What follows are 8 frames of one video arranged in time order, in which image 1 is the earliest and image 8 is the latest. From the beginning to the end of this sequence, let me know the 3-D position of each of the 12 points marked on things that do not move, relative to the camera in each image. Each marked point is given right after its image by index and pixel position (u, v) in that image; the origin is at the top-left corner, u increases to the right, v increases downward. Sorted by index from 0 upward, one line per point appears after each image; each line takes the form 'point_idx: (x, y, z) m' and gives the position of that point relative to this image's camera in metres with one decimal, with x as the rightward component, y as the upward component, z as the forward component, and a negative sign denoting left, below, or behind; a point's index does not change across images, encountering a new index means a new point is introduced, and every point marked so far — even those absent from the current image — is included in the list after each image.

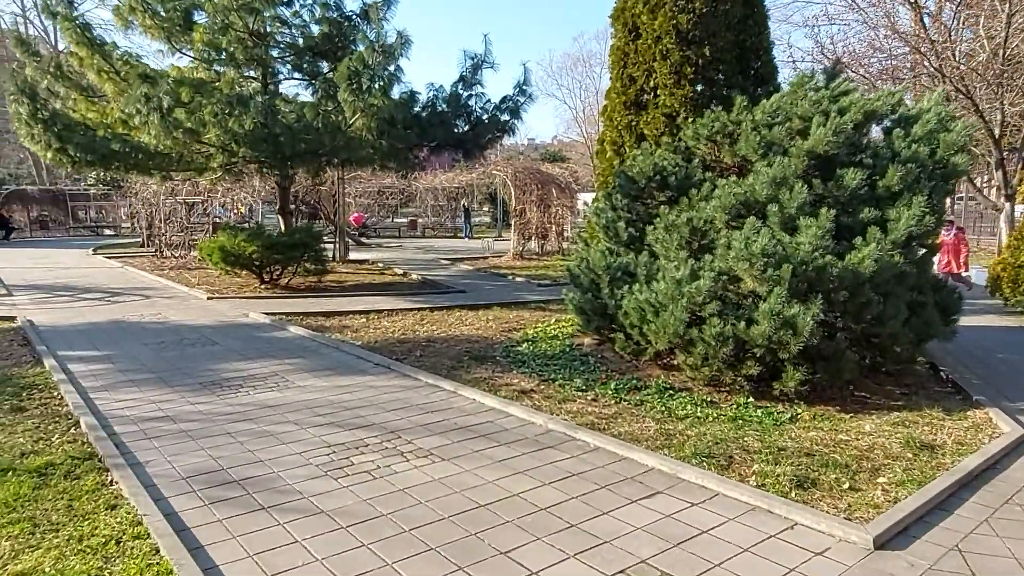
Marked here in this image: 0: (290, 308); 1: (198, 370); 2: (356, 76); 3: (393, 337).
0: (-2.6, -0.2, +8.2) m
1: (-2.4, -0.6, +5.3) m
2: (-2.1, +2.8, +9.2) m
3: (-1.1, -0.5, +6.7) m
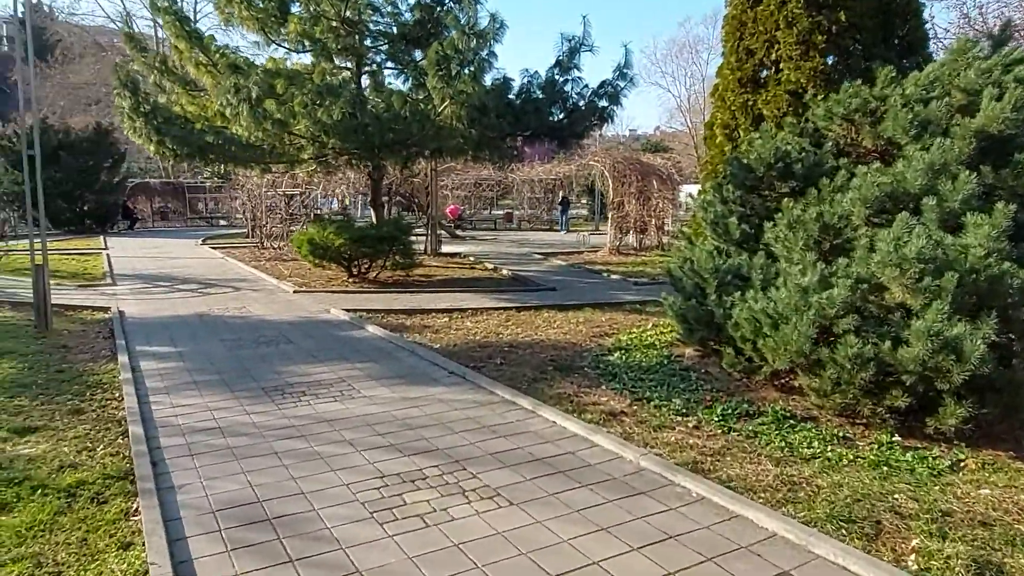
0: (-1.6, -0.2, +7.9) m
1: (-1.8, -0.6, +4.9) m
2: (-0.8, +2.9, +8.8) m
3: (-0.3, -0.5, +6.2) m
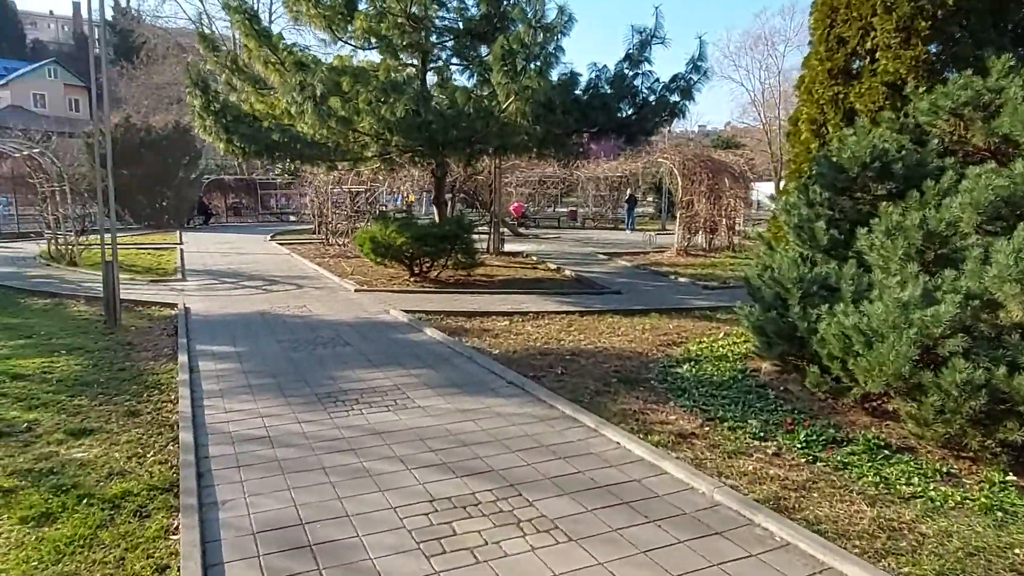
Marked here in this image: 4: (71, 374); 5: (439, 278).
0: (-0.9, -0.2, +7.7) m
1: (-1.3, -0.6, +4.8) m
2: (0.0, +2.8, +8.5) m
3: (+0.2, -0.5, +5.9) m
4: (-3.1, -0.6, +4.9) m
5: (-1.1, +0.1, +10.4) m
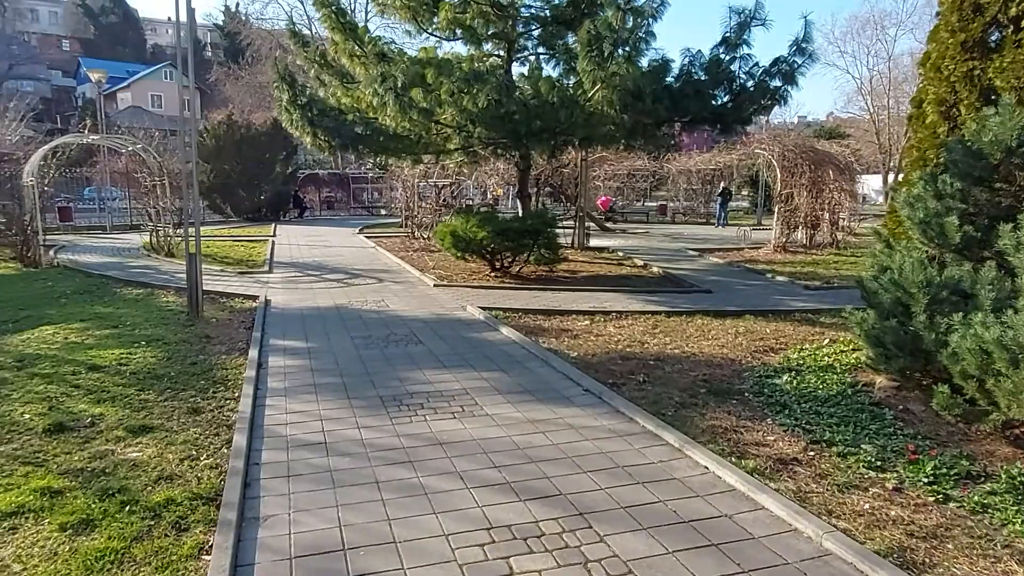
0: (0.0, -0.2, +7.4) m
1: (-0.8, -0.6, +4.6) m
2: (+1.0, +2.9, +8.1) m
3: (+0.8, -0.5, +5.5) m
4: (-2.6, -0.5, +4.9) m
5: (+0.1, +0.2, +10.1) m
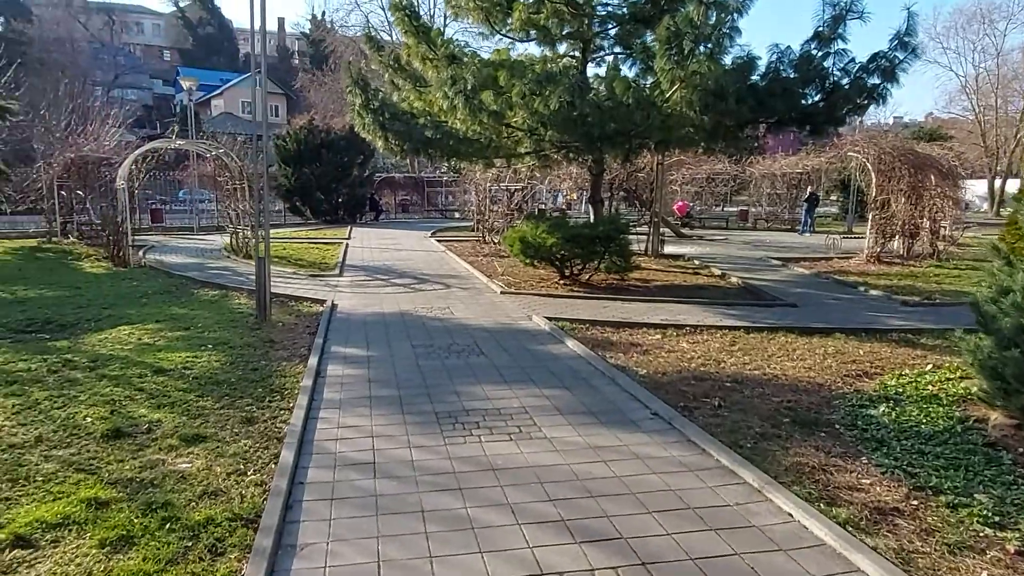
0: (+0.7, -0.3, +7.1) m
1: (-0.4, -0.7, +4.4) m
2: (+1.8, +2.8, +7.7) m
3: (+1.3, -0.6, +5.1) m
4: (-2.1, -0.6, +4.9) m
5: (+1.1, +0.1, +9.7) m
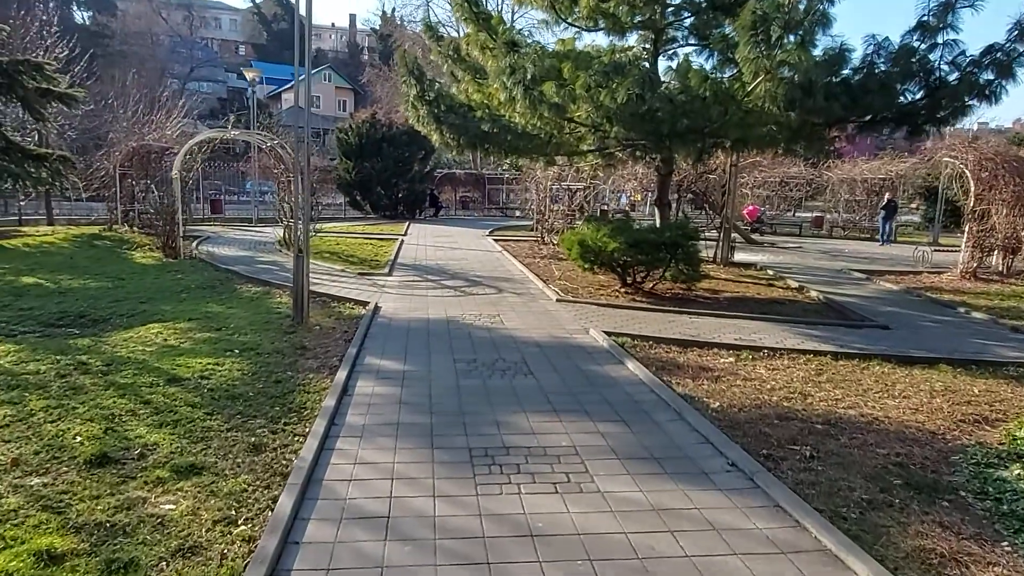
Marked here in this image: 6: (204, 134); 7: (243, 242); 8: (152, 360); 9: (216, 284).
0: (+1.2, -0.4, +6.4) m
1: (-0.2, -0.7, +3.8) m
2: (+2.5, +2.6, +6.9) m
3: (+1.6, -0.7, +4.4) m
4: (-1.8, -0.6, +4.4) m
5: (+1.8, 0.0, +9.0) m
6: (-4.9, +2.5, +11.2) m
7: (-5.1, +0.9, +13.3) m
8: (-2.5, -0.5, +4.8) m
9: (-3.6, 0.0, +8.5) m
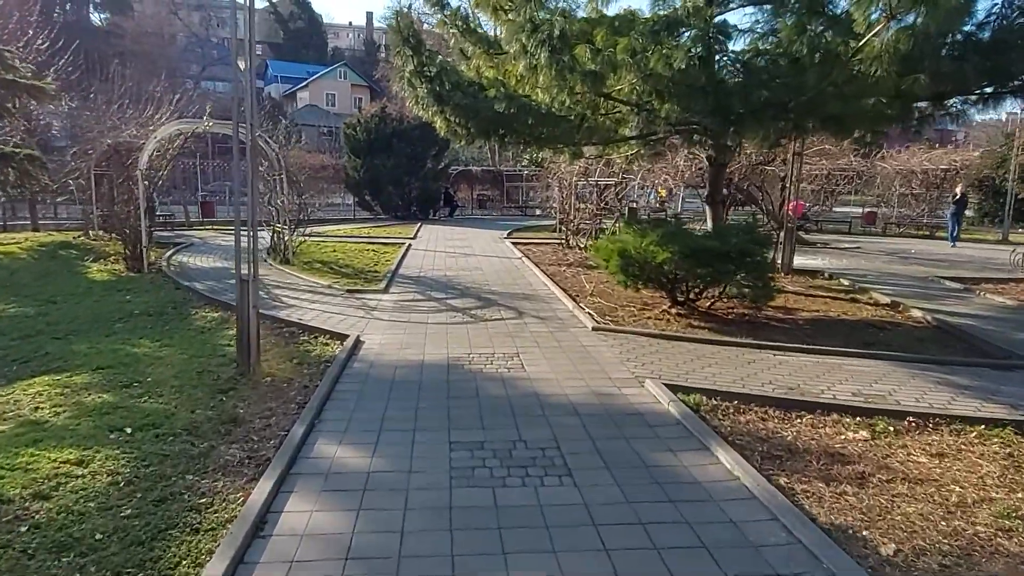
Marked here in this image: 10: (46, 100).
0: (+1.3, -0.6, +4.6) m
1: (-0.1, -1.0, +2.1) m
2: (+2.6, +2.4, +5.1) m
3: (+1.7, -0.9, +2.6) m
4: (-1.7, -0.8, +2.7) m
5: (+2.1, -0.2, +7.2) m
6: (-4.7, +2.2, +9.5) m
7: (-4.7, +0.6, +11.6) m
8: (-2.4, -0.7, +3.1) m
9: (-3.4, -0.2, +6.8) m
10: (-9.0, +3.6, +13.4) m
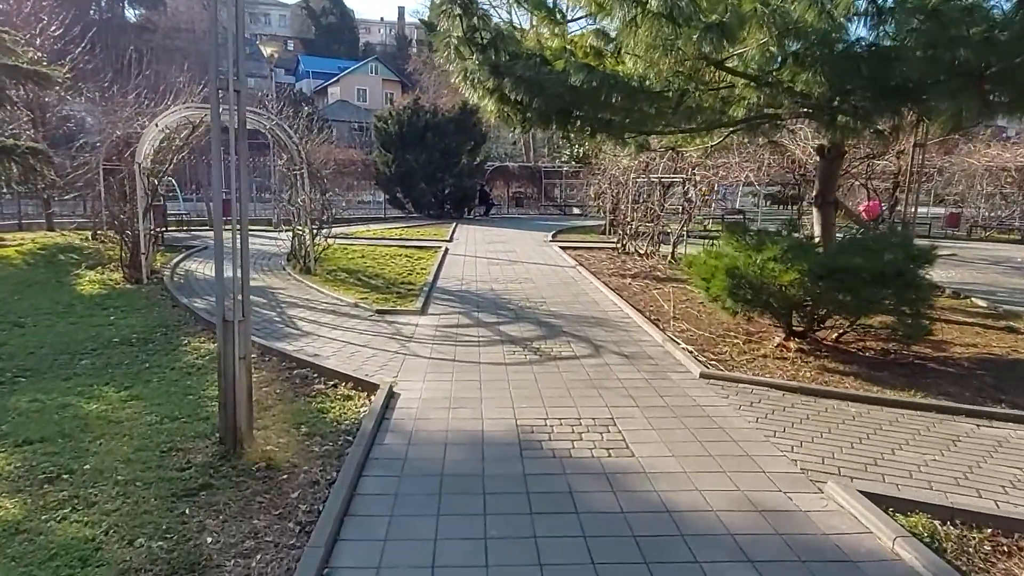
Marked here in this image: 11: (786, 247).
0: (+1.8, -0.8, +3.1) m
1: (+0.3, -1.2, +0.6) m
2: (+3.1, +2.2, +3.4) m
3: (+2.1, -1.2, +1.0) m
4: (-1.3, -1.0, +1.3) m
5: (+2.6, -0.5, +5.6) m
6: (-4.0, +2.1, +8.2) m
7: (-4.0, +0.5, +10.3) m
8: (-1.9, -0.9, +1.7) m
9: (-2.8, -0.4, +5.5) m
10: (-8.1, +3.5, +12.3) m
11: (+2.0, +0.3, +5.2) m
